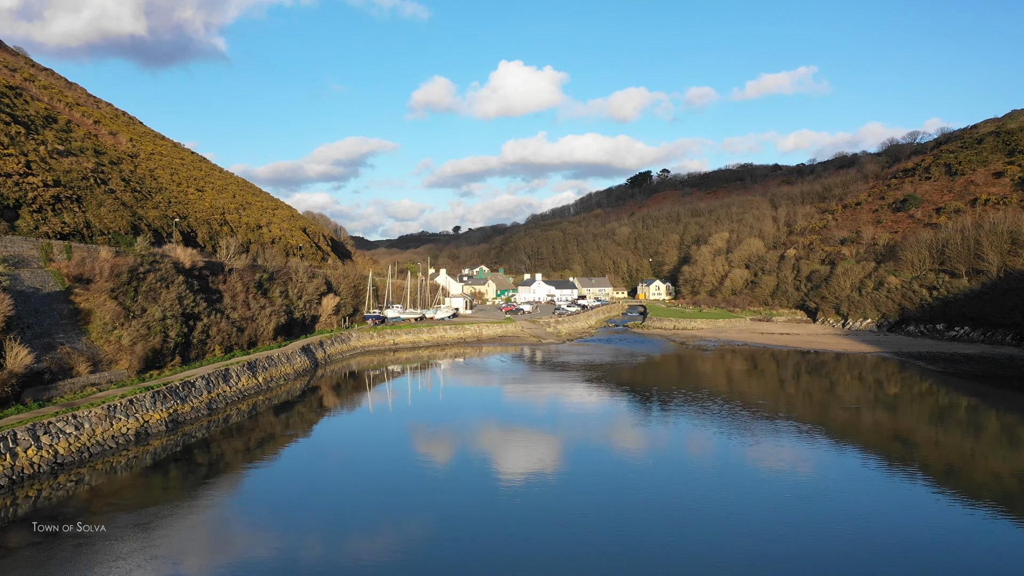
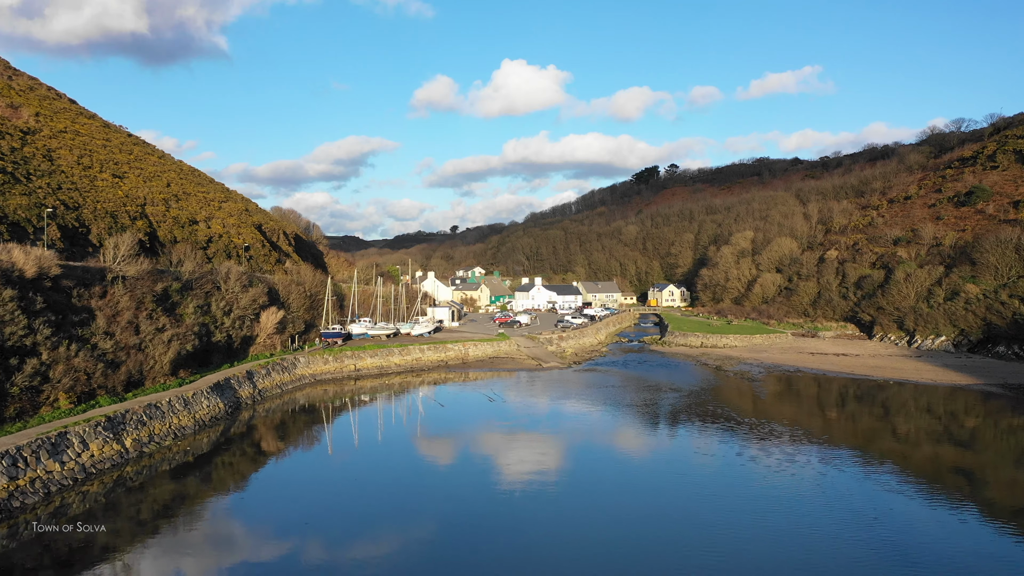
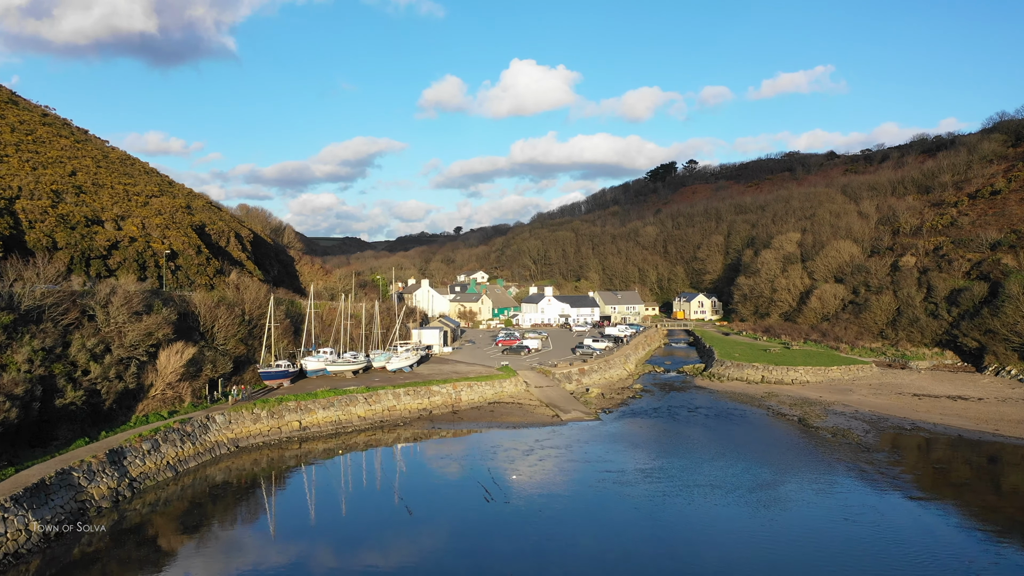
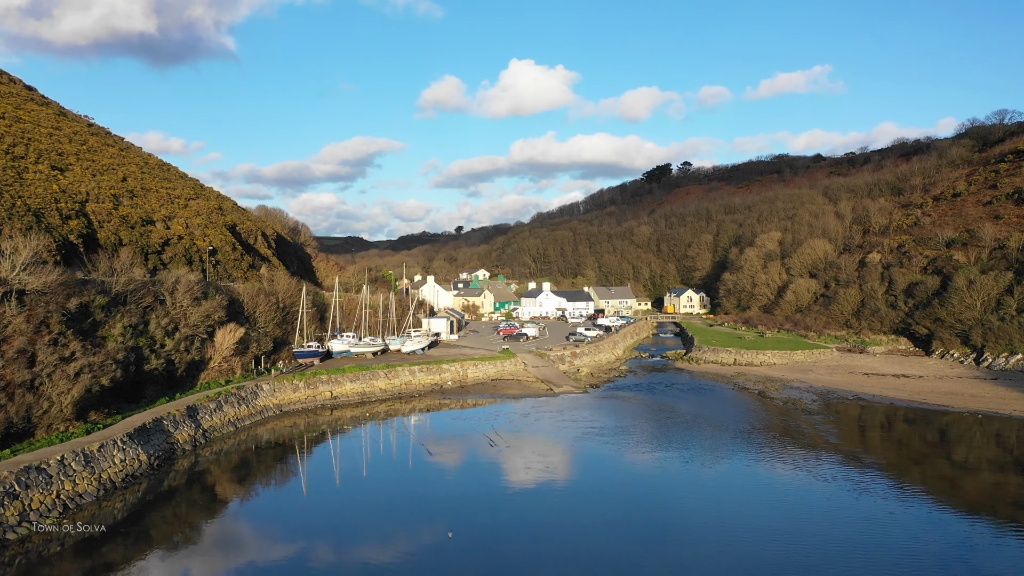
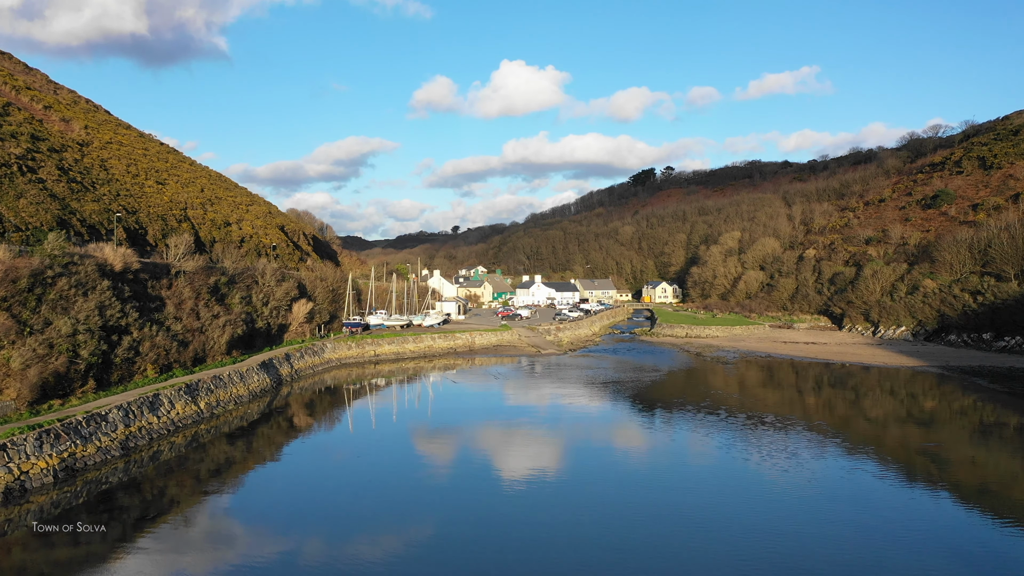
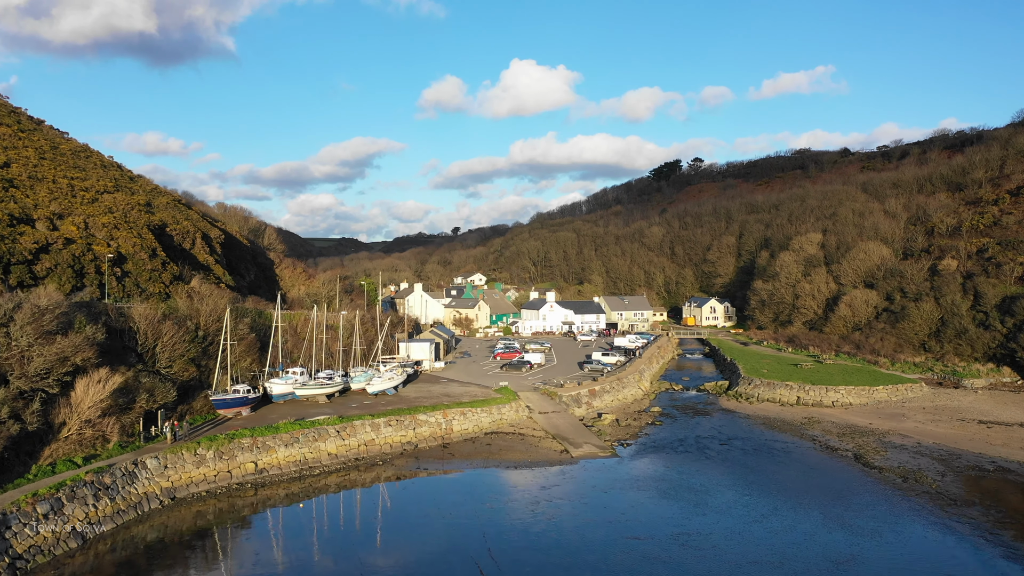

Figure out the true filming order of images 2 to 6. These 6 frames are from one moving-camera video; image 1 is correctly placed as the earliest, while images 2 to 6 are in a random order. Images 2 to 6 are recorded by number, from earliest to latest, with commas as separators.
5, 2, 4, 3, 6
